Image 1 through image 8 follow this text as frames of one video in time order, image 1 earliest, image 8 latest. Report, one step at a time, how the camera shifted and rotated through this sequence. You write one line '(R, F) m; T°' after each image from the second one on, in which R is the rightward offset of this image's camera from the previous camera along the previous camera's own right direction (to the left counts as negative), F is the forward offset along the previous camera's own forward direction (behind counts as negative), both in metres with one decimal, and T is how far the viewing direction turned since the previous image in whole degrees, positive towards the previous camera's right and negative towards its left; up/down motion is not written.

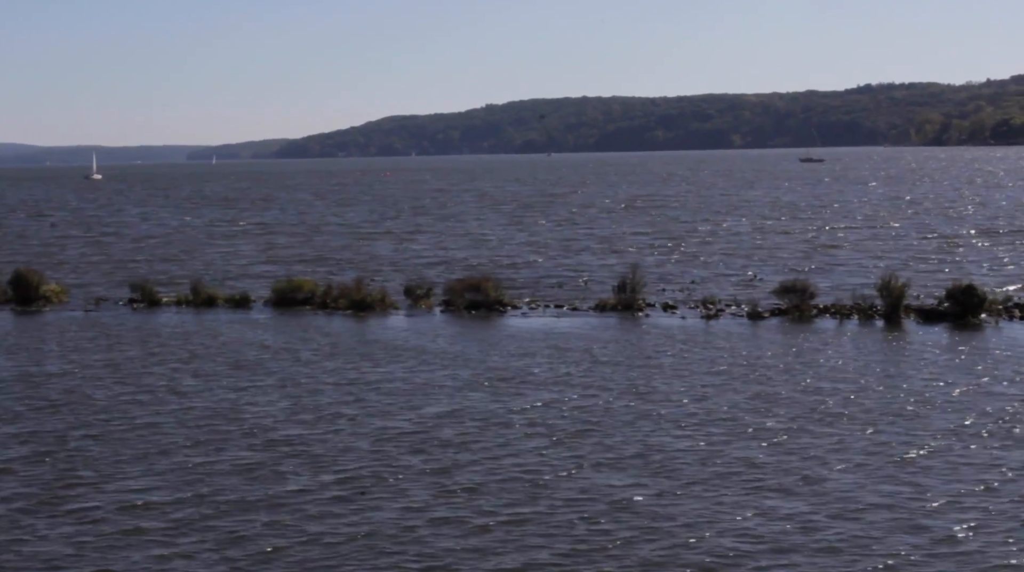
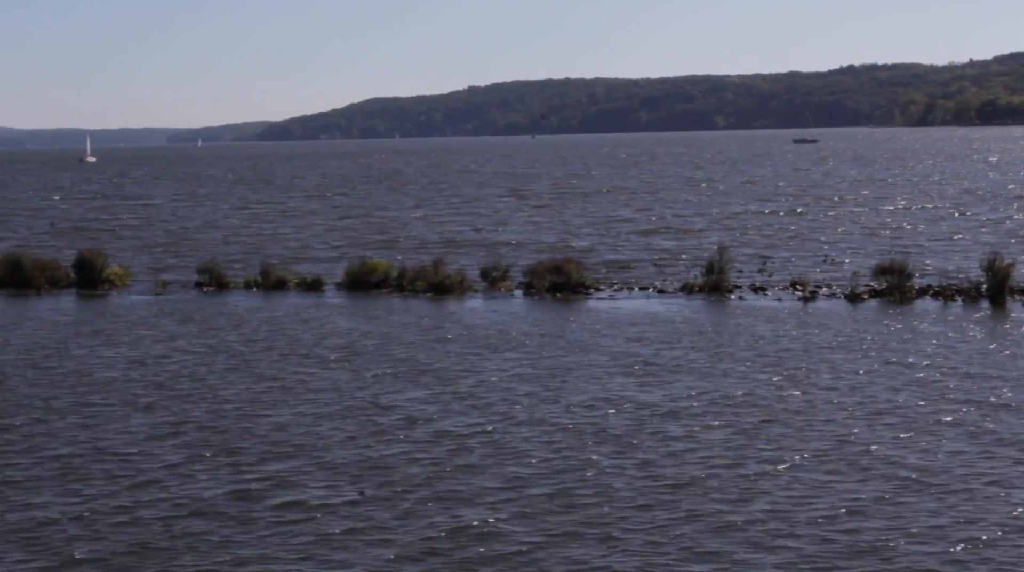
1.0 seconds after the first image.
(-2.1, +0.7) m; 0°
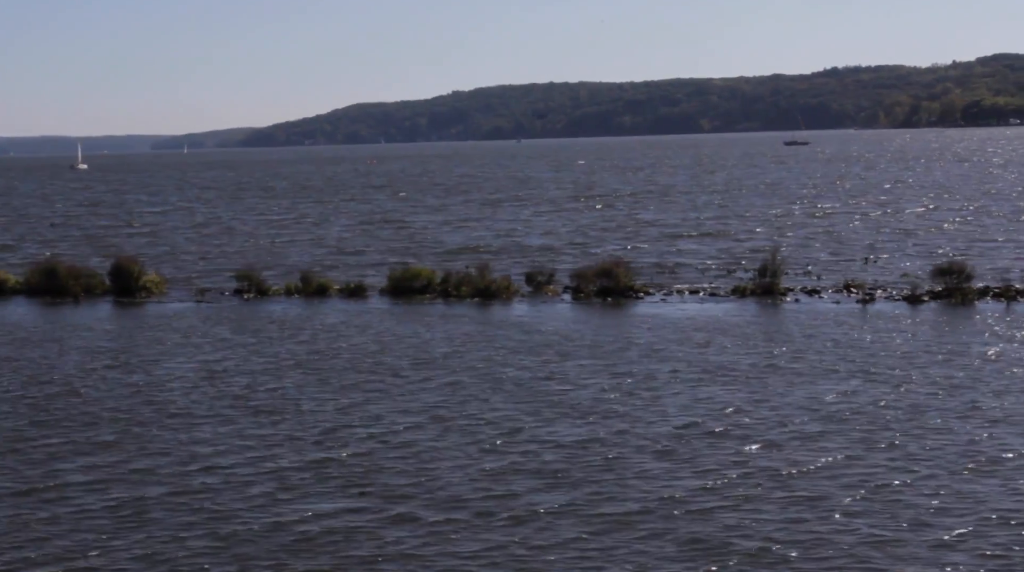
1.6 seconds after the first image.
(-1.3, +0.5) m; 0°
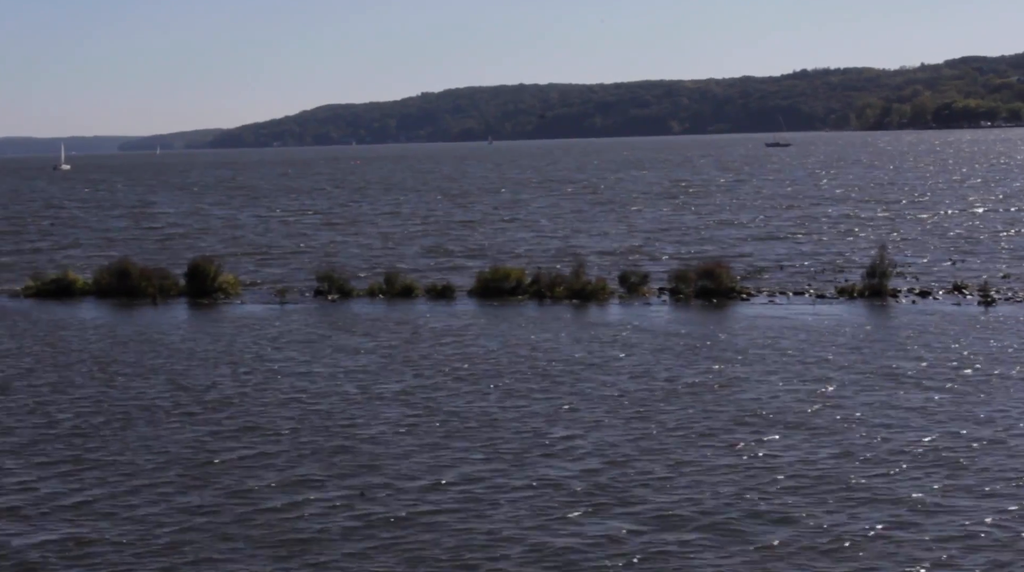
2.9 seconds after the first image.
(-2.6, +1.0) m; +1°
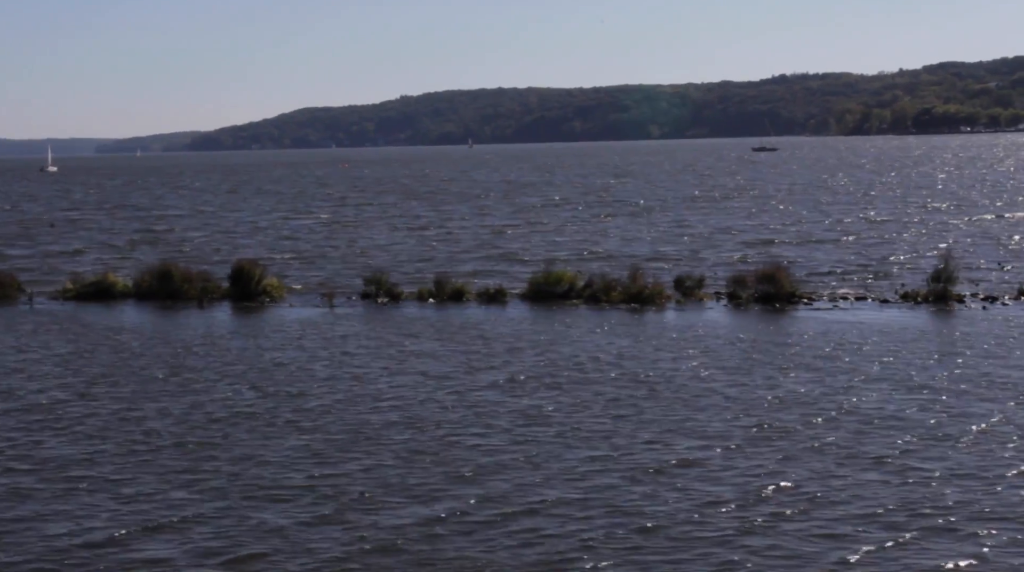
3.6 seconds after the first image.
(-1.6, +0.6) m; +1°
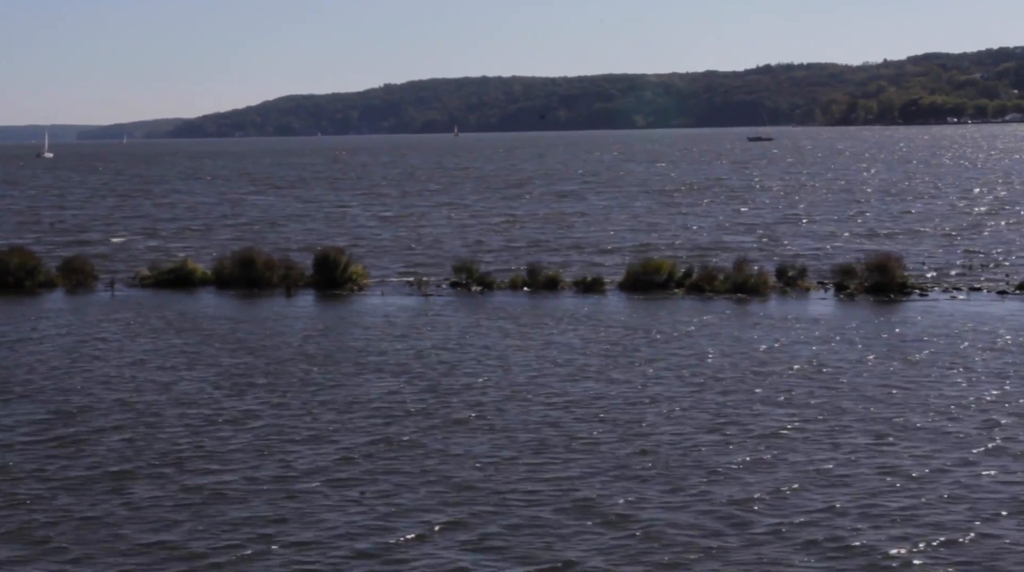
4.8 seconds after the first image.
(-2.3, +1.0) m; 0°
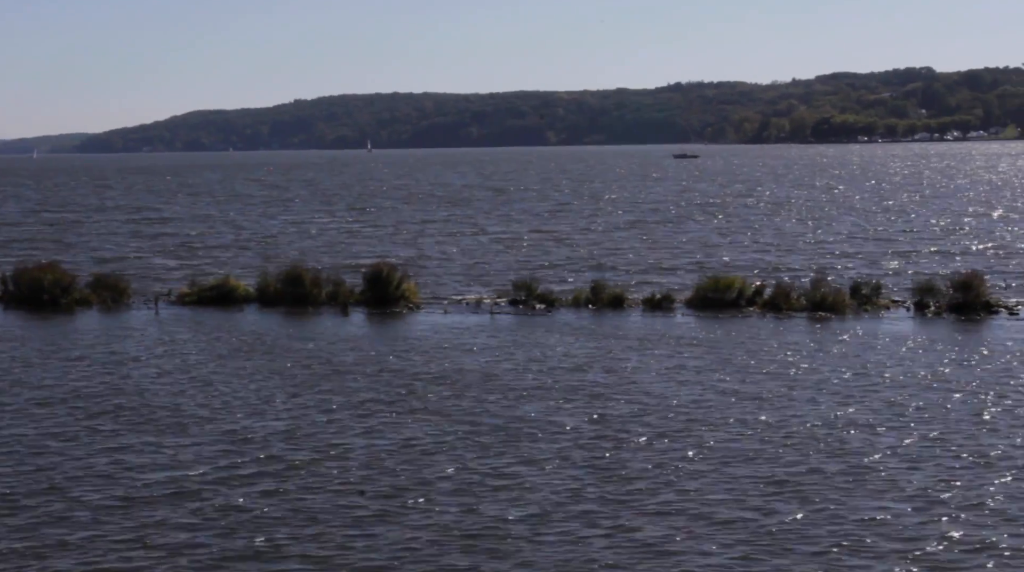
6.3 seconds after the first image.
(-3.0, +1.3) m; +3°
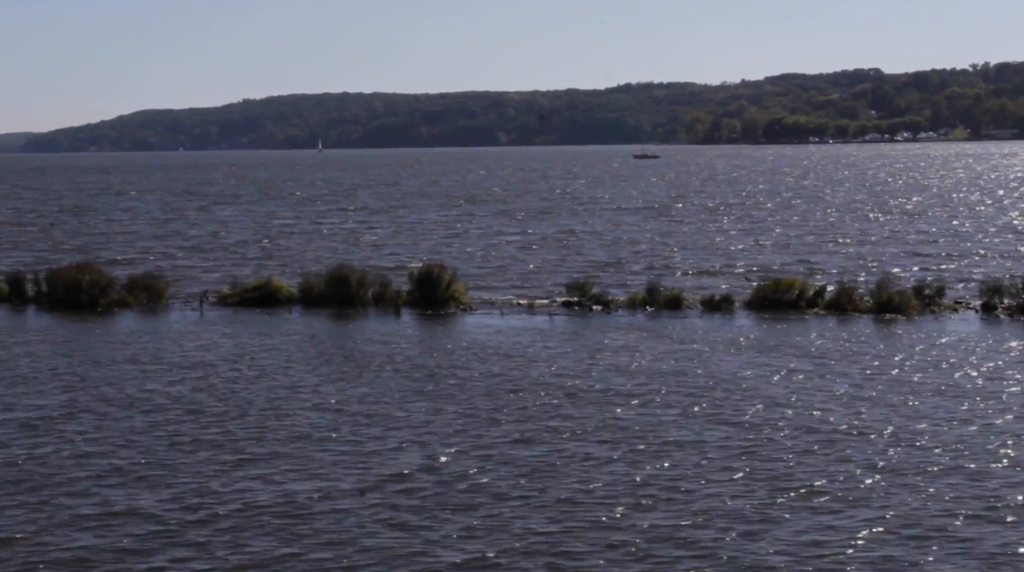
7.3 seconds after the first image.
(-2.0, +0.9) m; +2°
